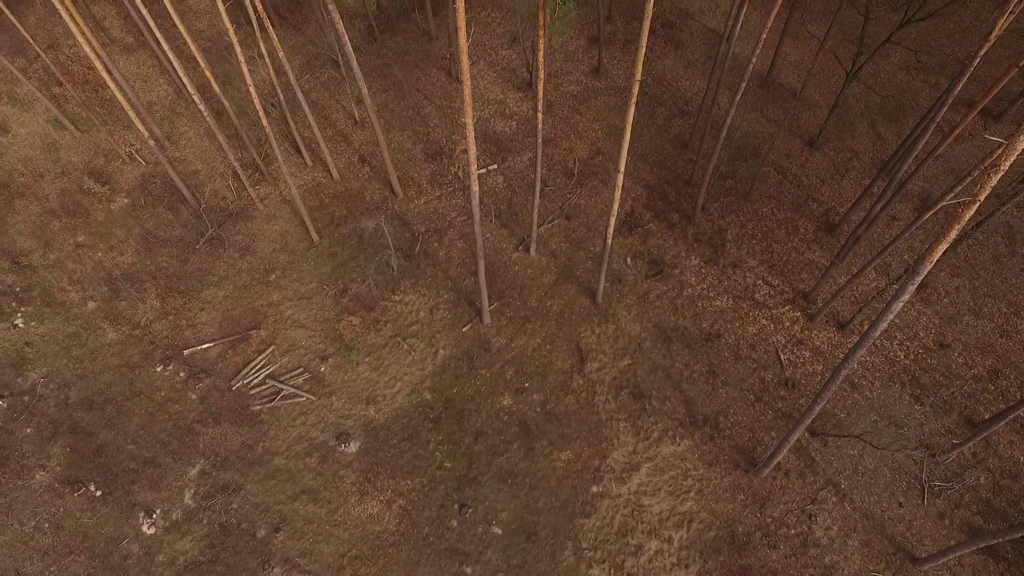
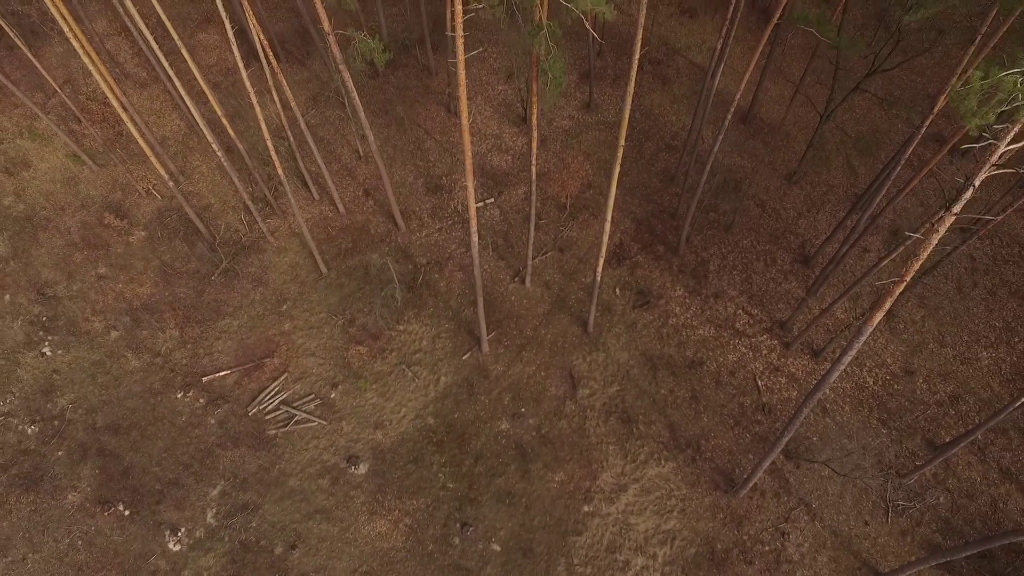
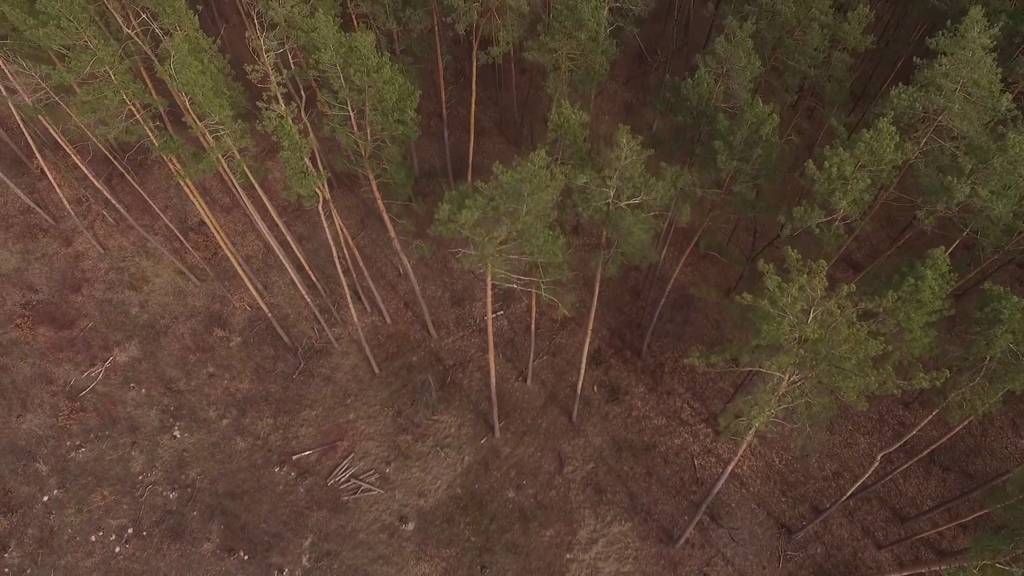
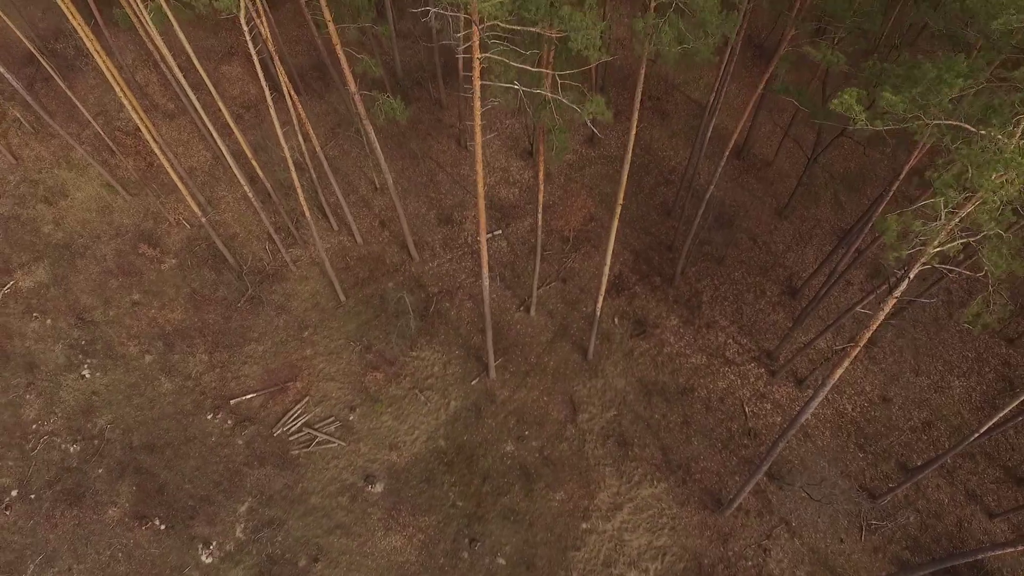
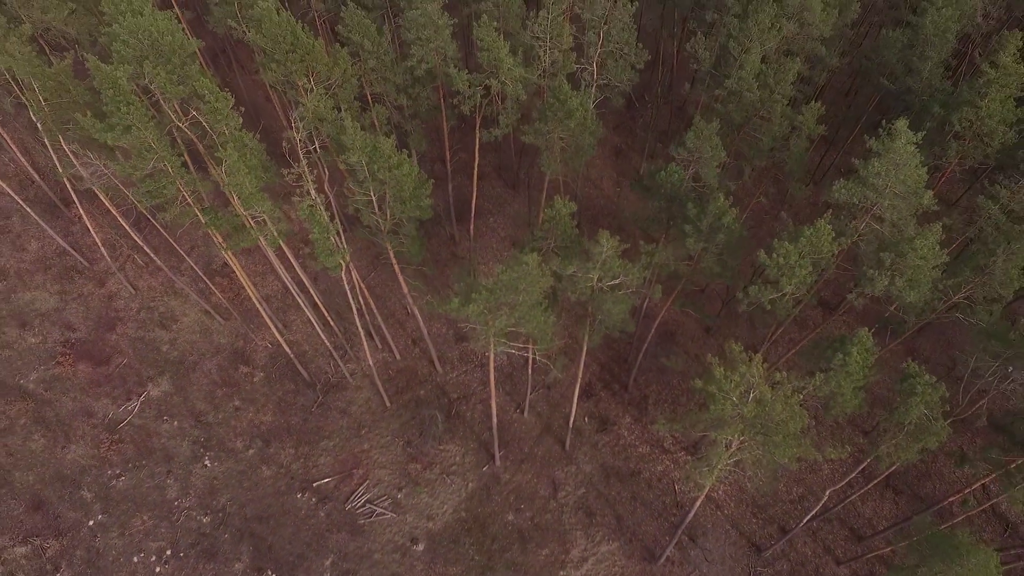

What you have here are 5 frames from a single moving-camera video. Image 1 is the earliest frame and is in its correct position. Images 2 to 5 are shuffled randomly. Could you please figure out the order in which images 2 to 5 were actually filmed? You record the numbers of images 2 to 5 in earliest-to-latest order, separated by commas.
2, 4, 3, 5
